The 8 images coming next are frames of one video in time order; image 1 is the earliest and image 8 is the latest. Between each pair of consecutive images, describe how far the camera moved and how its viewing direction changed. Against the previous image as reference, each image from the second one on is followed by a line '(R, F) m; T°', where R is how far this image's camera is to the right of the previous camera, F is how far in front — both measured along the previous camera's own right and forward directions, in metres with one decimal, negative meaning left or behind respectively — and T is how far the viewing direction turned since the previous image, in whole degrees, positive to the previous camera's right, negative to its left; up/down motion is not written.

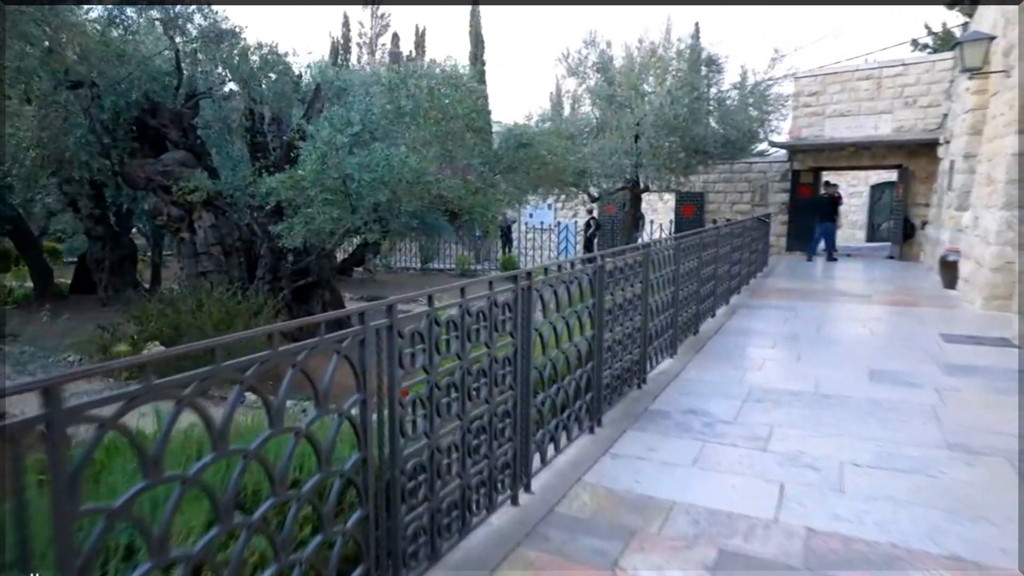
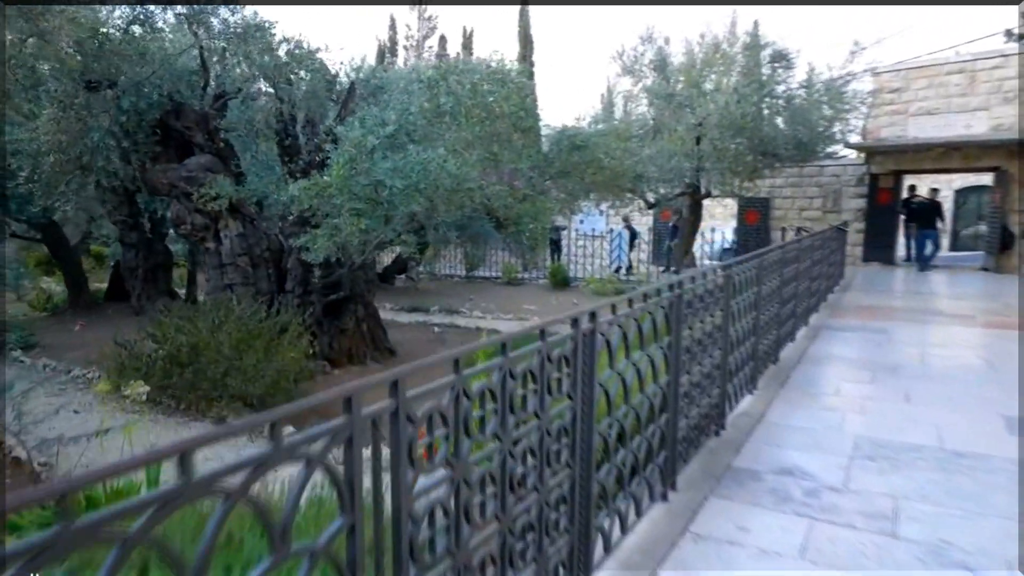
(0.0, +0.8) m; -4°
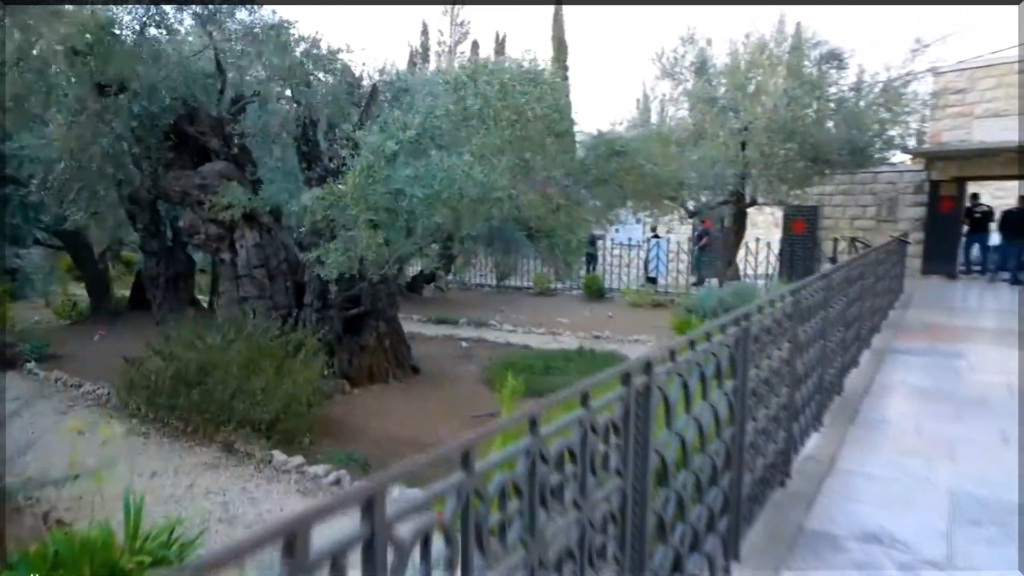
(0.0, +0.6) m; -3°
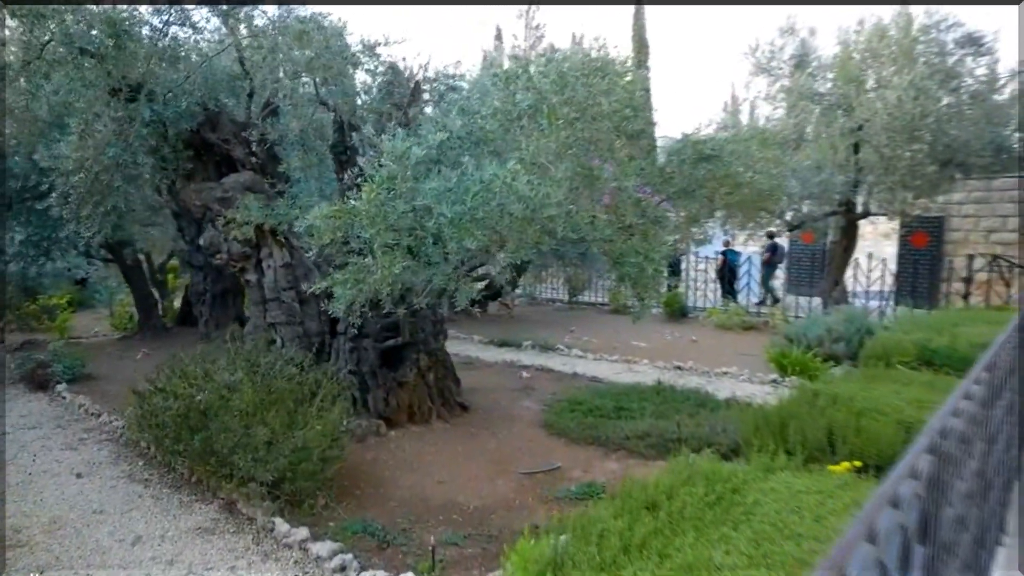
(+0.2, +1.2) m; -7°
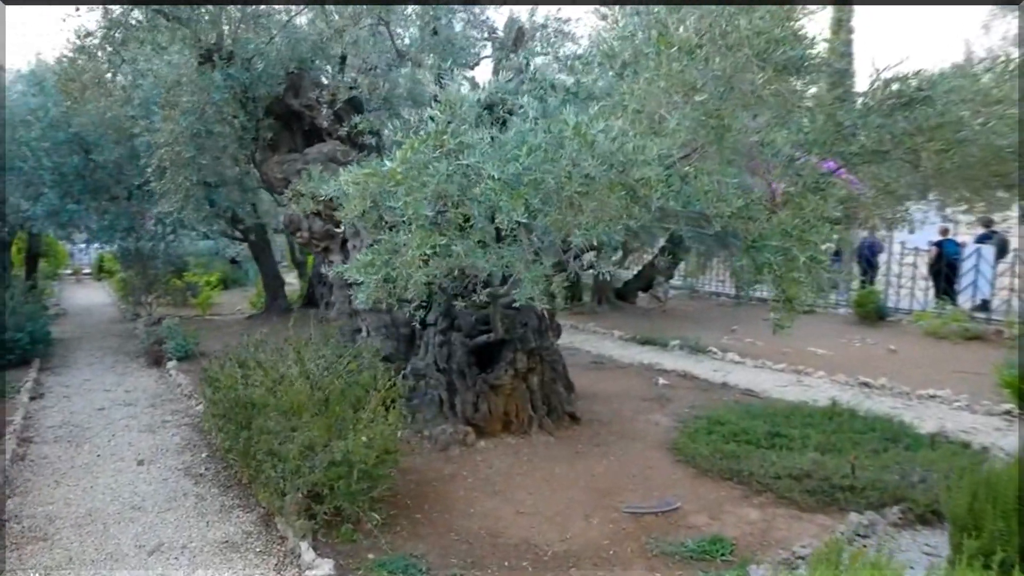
(+0.5, +1.3) m; -15°
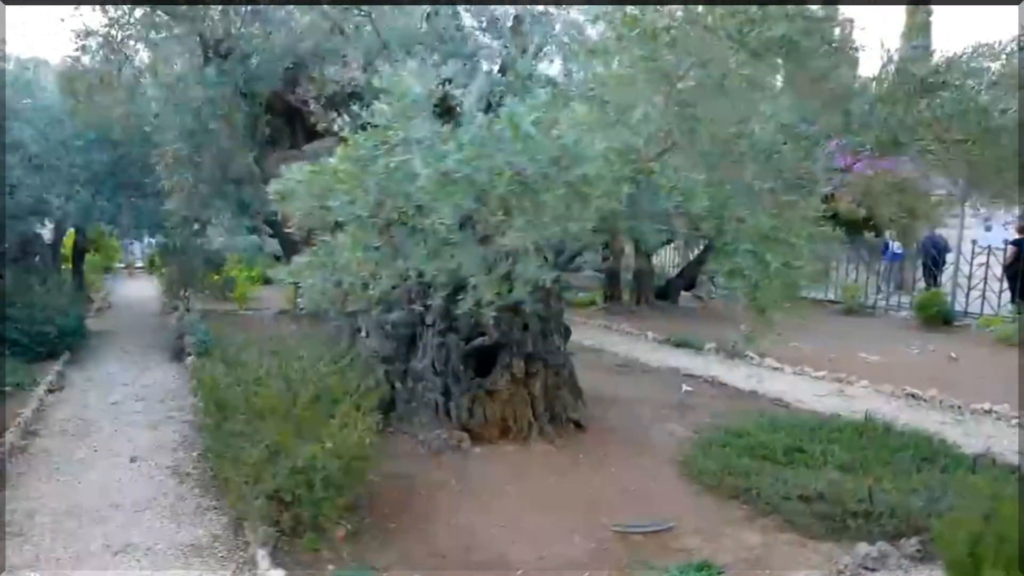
(+0.6, +0.3) m; -6°
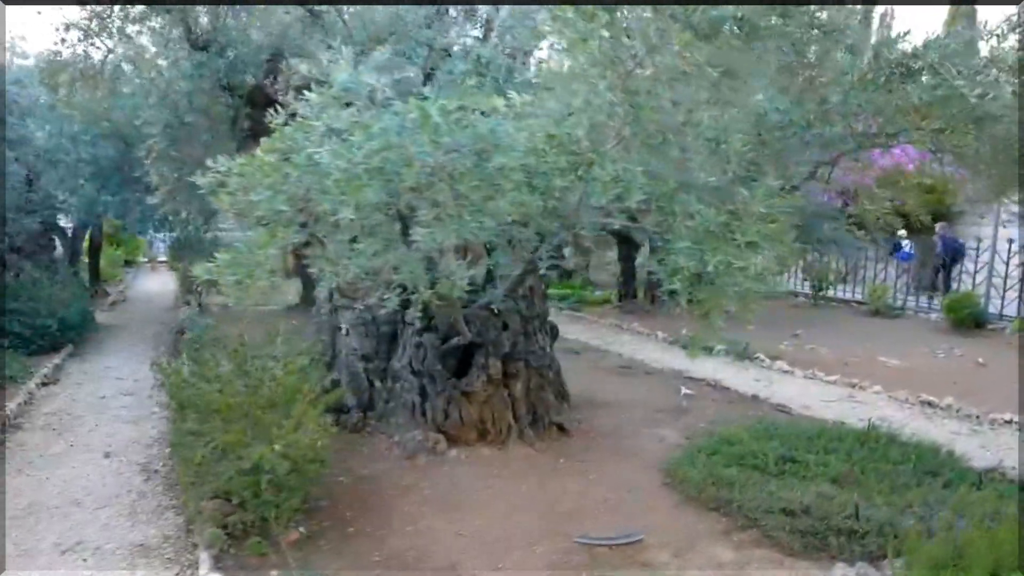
(+0.5, +0.2) m; -3°
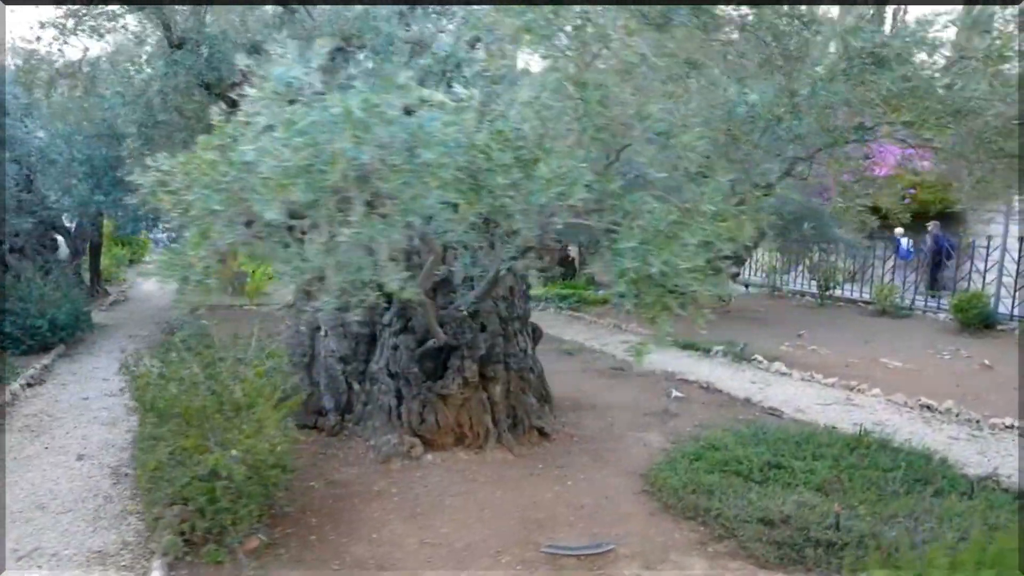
(+0.3, +0.1) m; -1°
